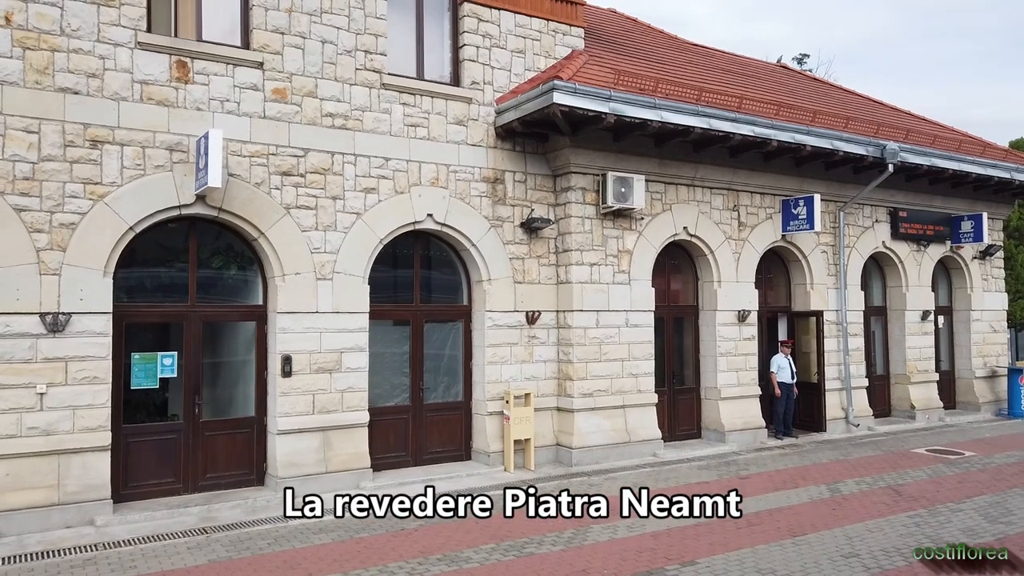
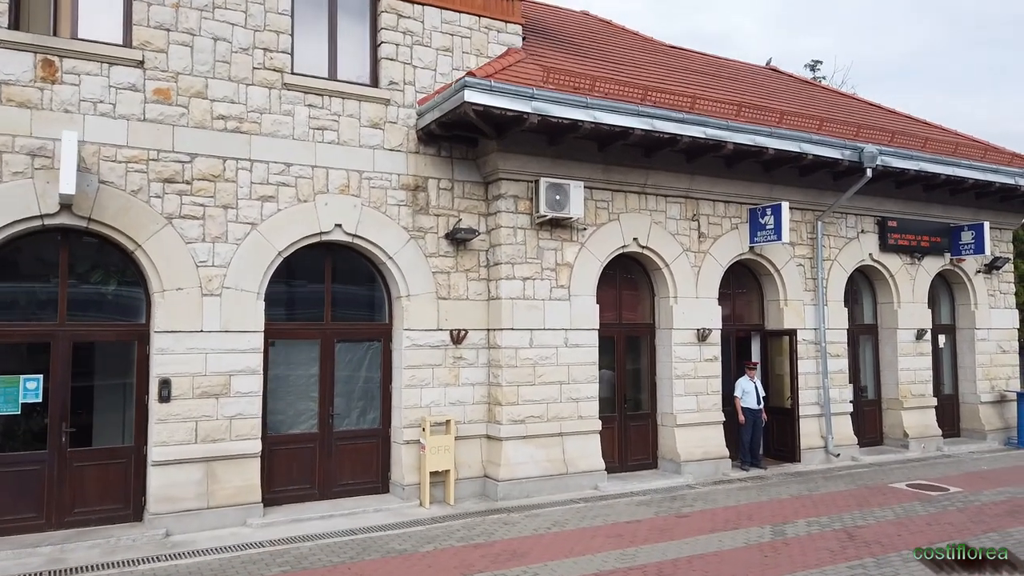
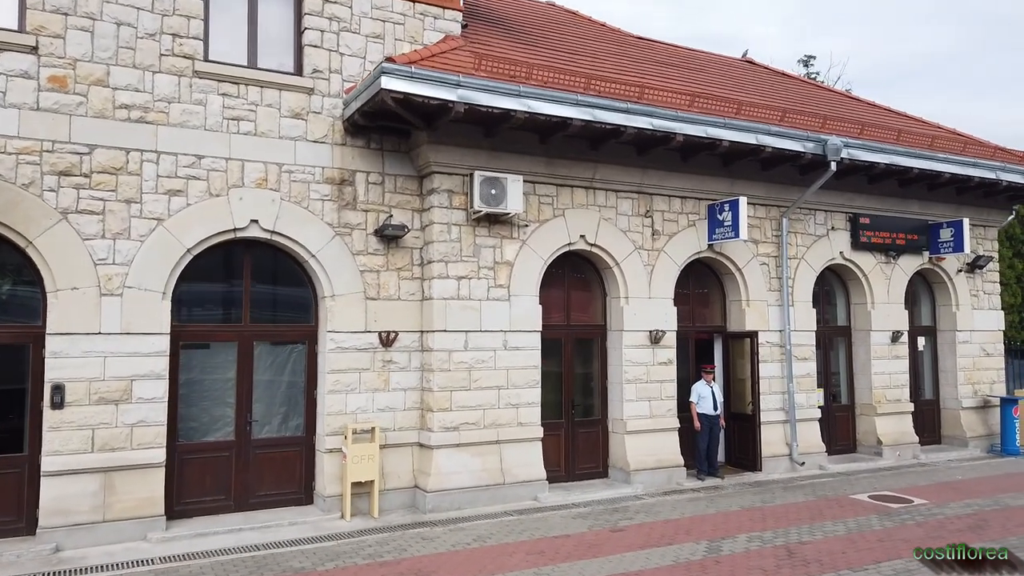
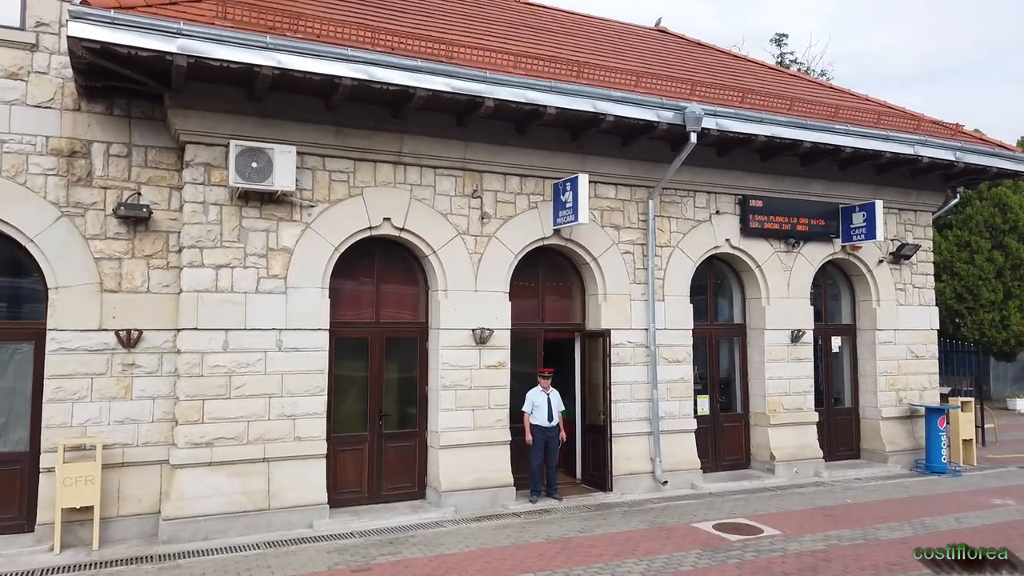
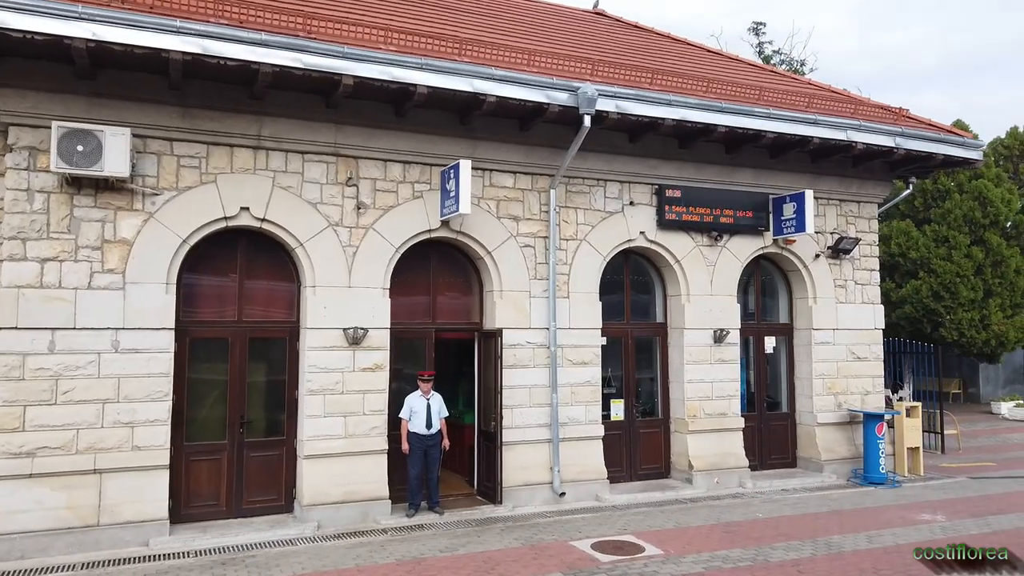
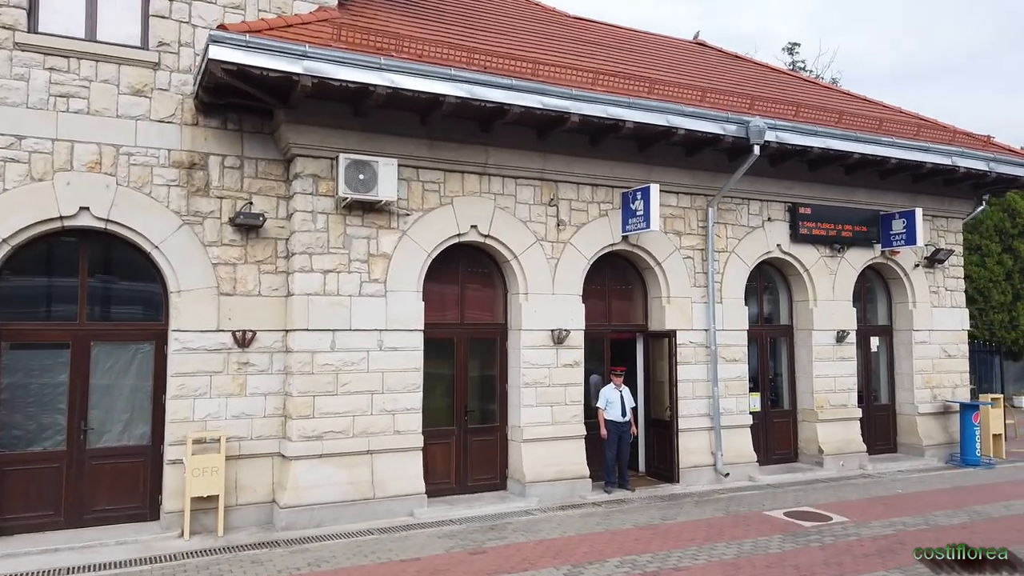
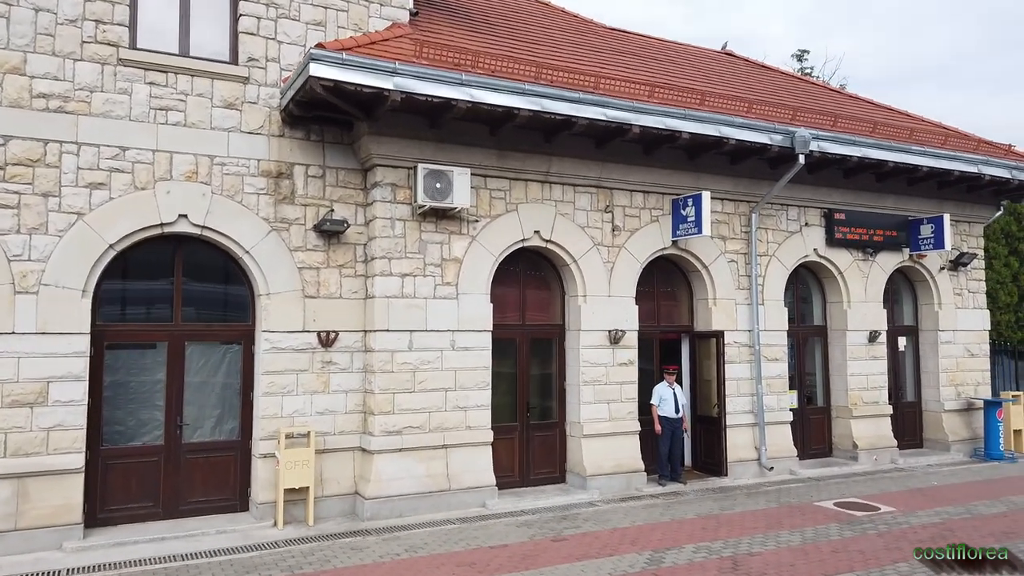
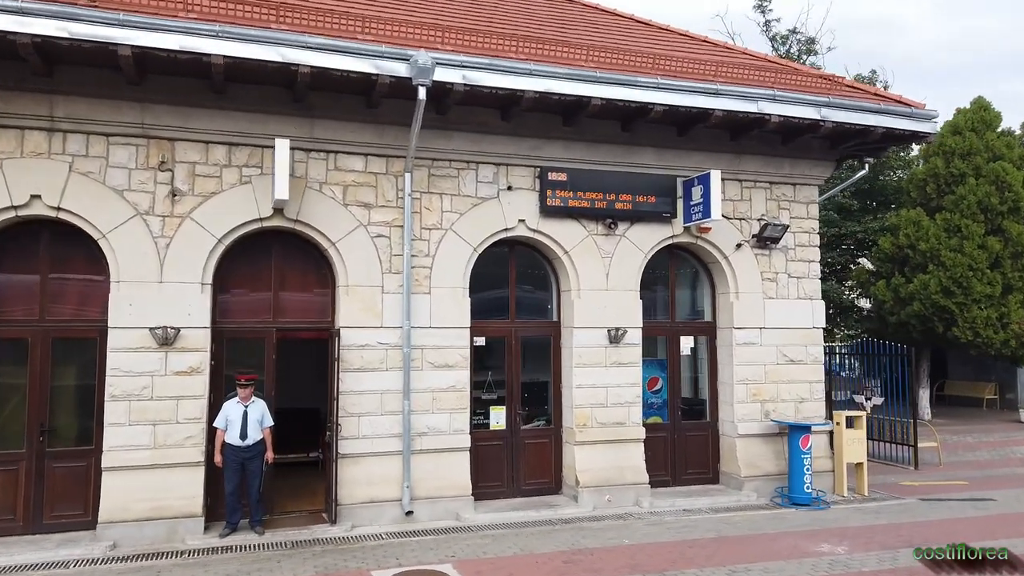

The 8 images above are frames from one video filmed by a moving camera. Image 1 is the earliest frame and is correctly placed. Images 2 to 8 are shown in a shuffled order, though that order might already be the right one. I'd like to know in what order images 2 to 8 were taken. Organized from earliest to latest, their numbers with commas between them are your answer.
2, 3, 7, 6, 4, 5, 8
